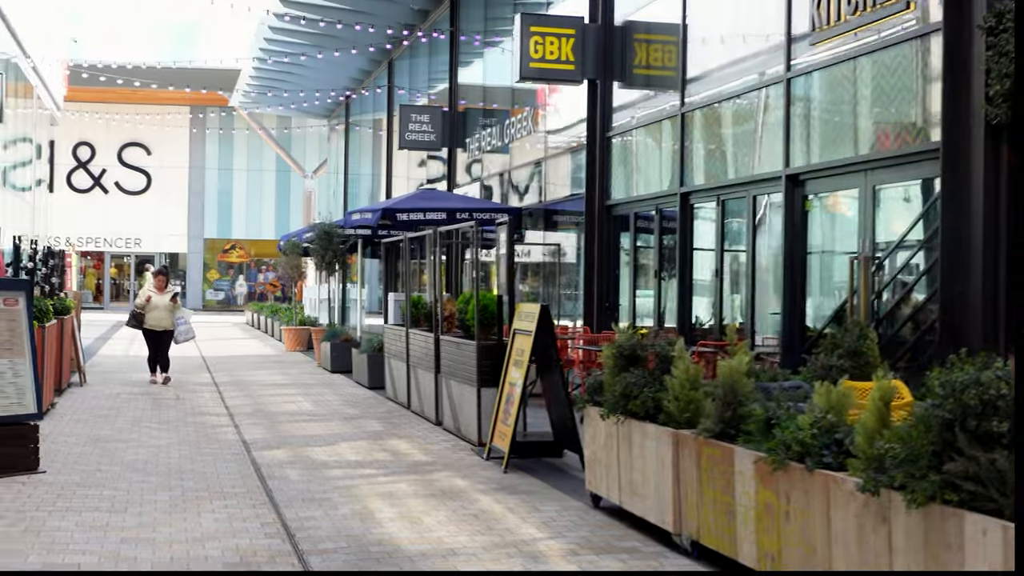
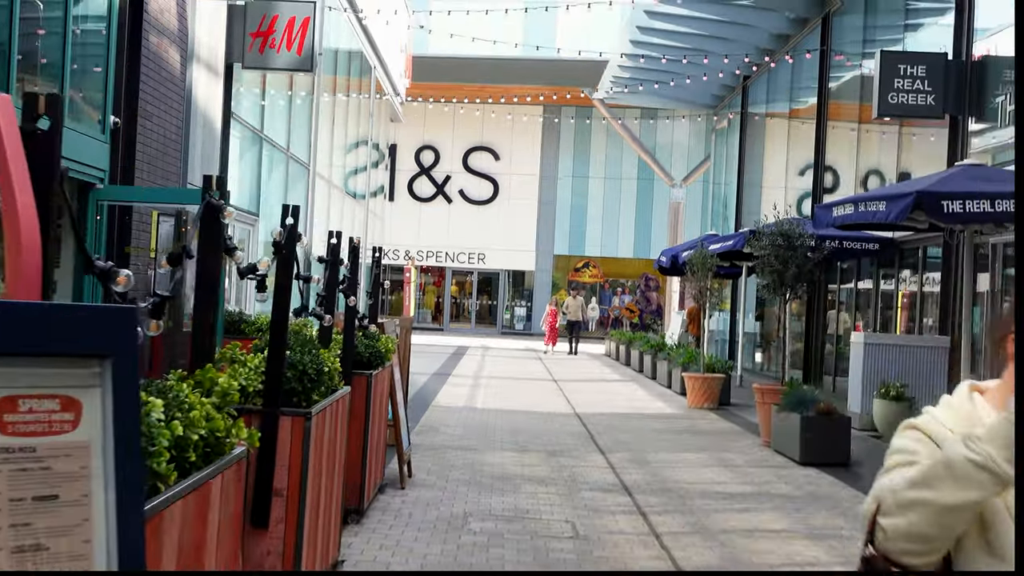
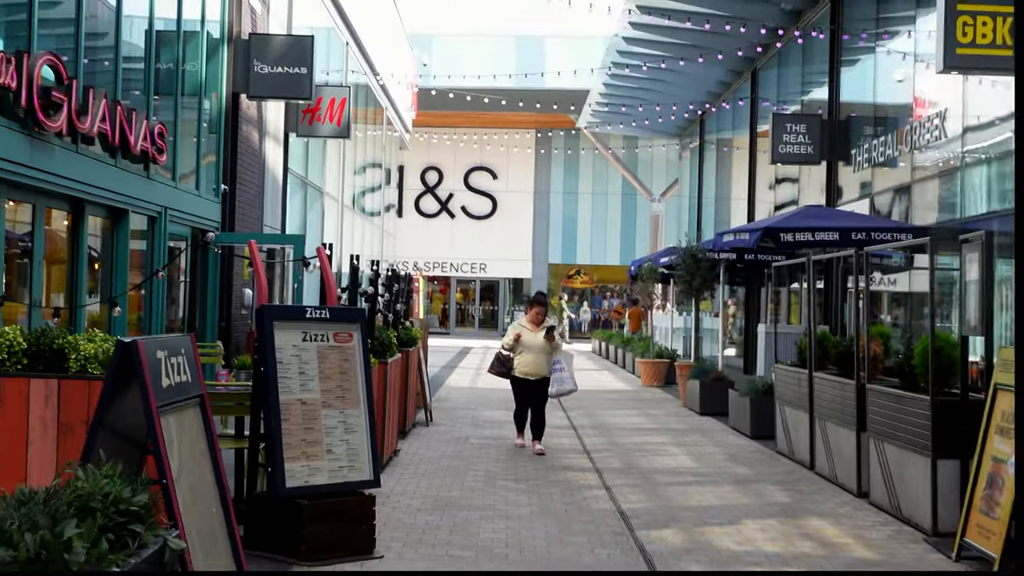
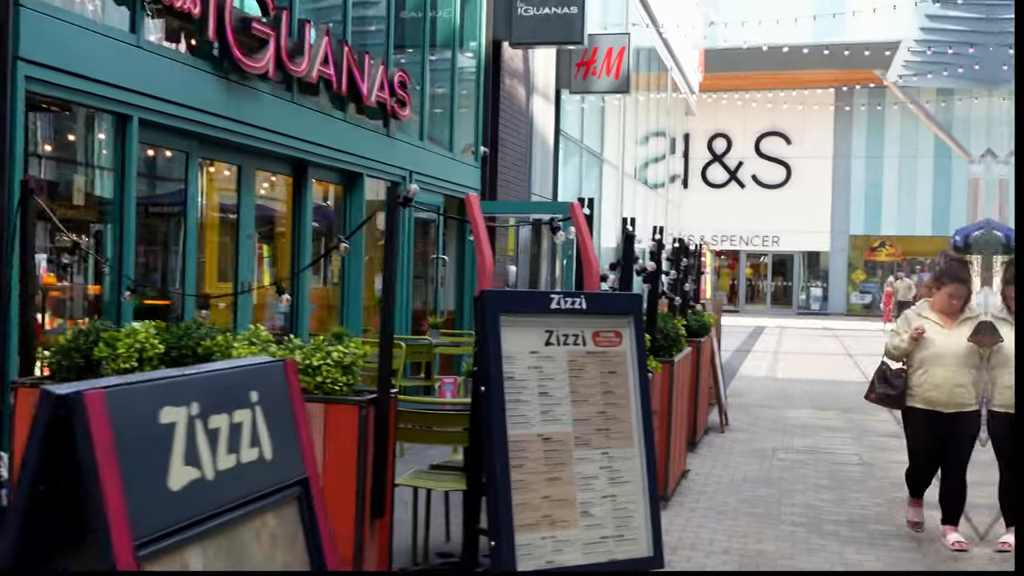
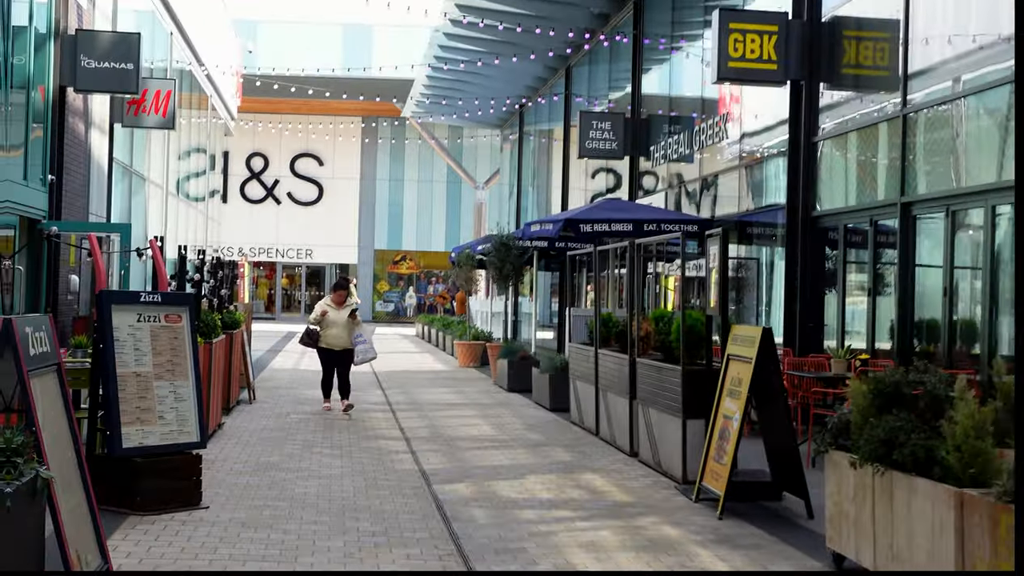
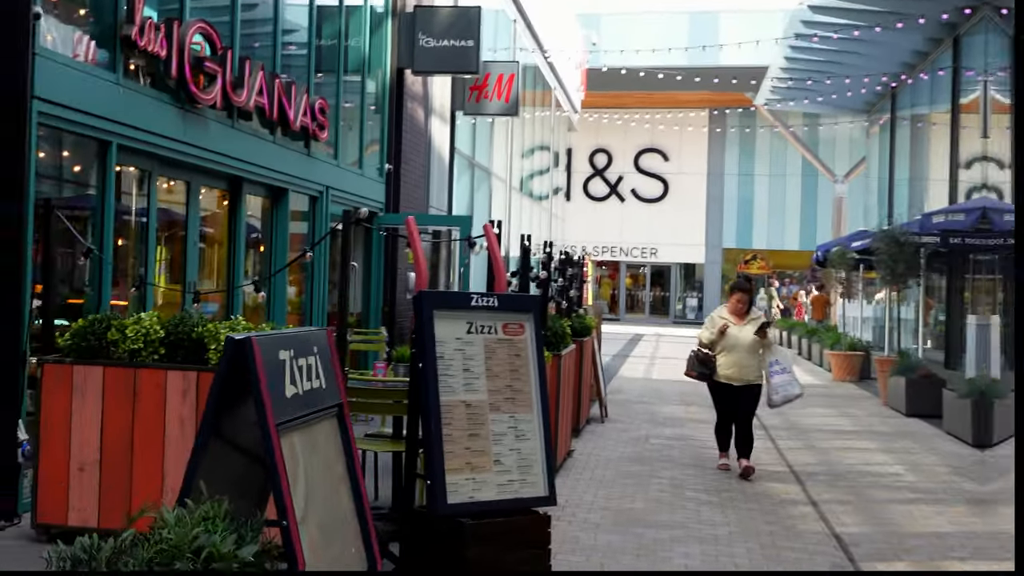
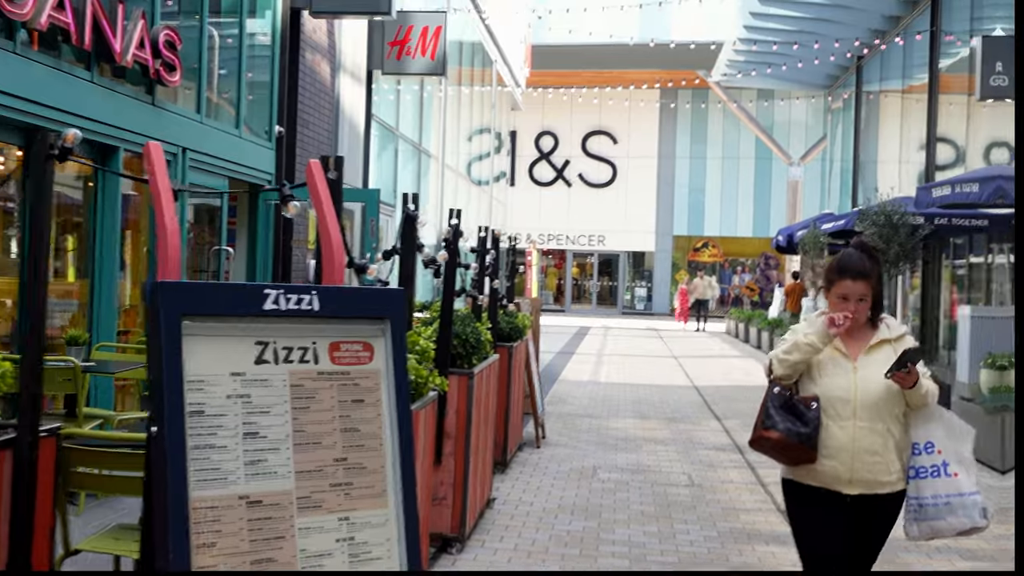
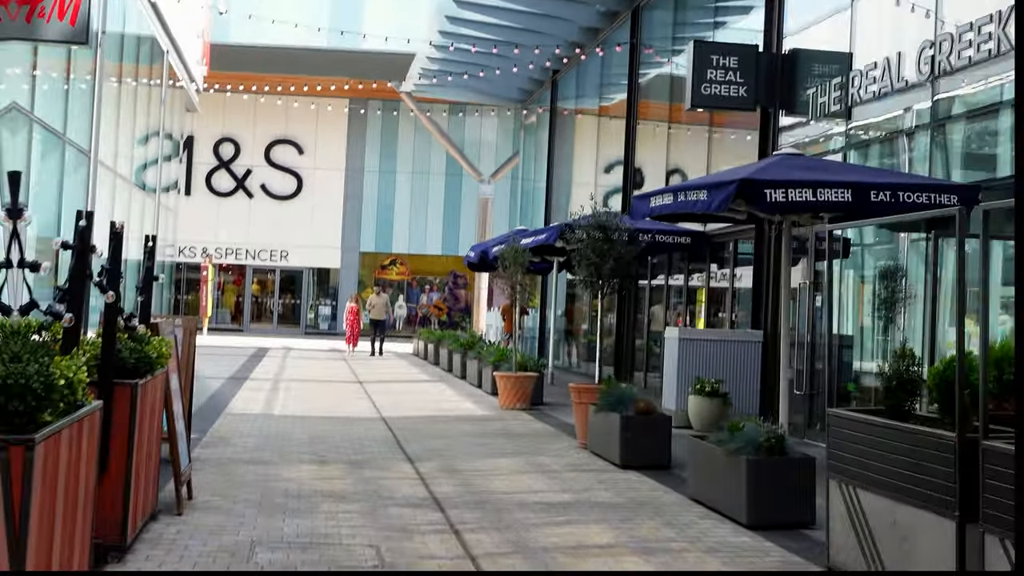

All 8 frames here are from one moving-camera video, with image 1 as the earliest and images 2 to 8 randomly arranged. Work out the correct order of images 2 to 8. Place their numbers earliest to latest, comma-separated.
5, 3, 6, 4, 7, 2, 8
